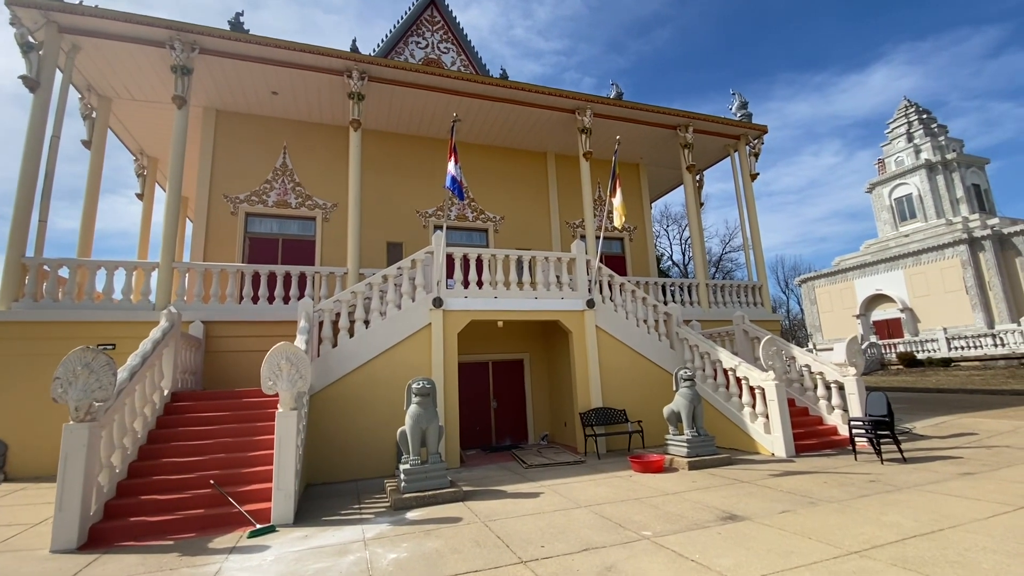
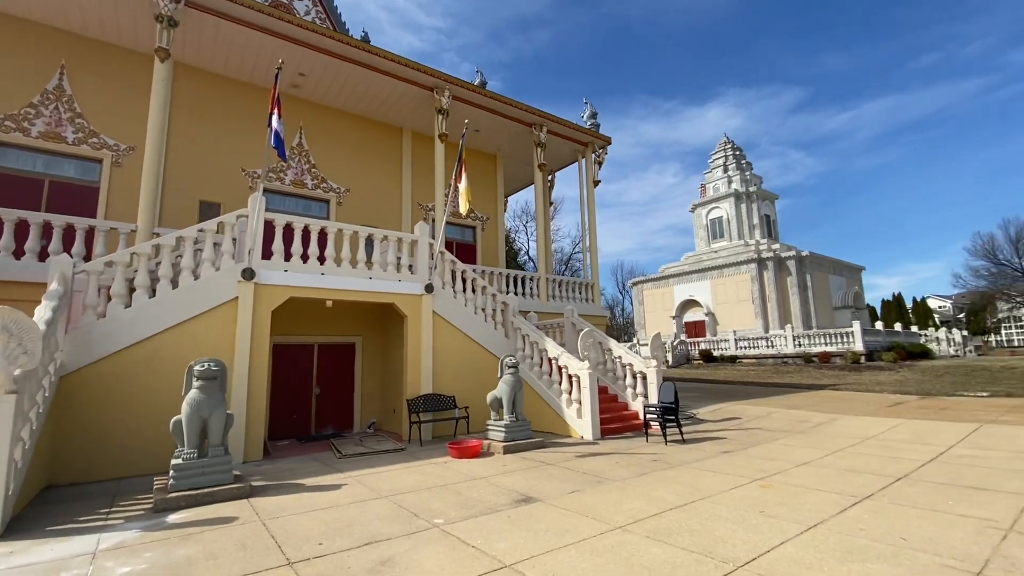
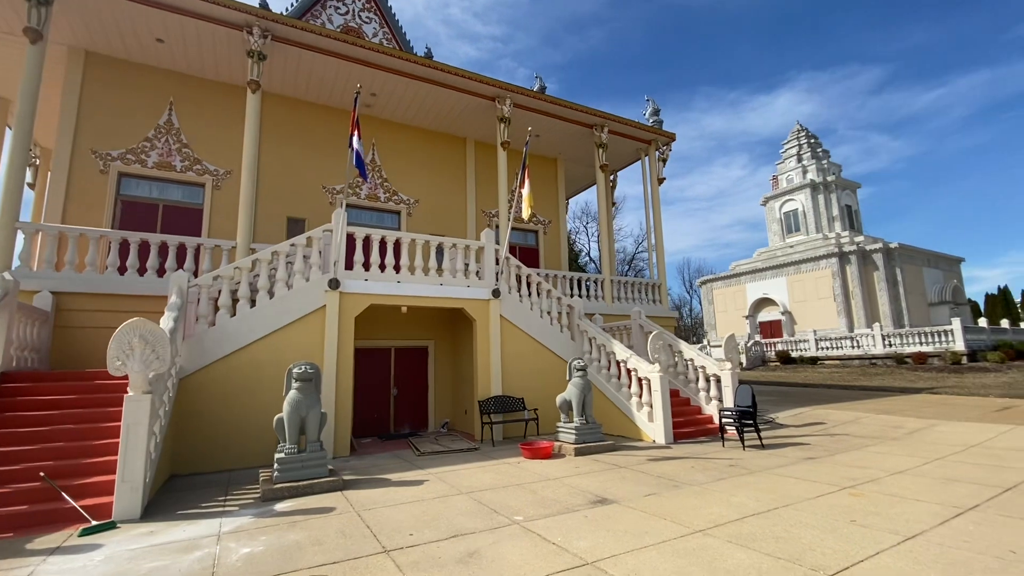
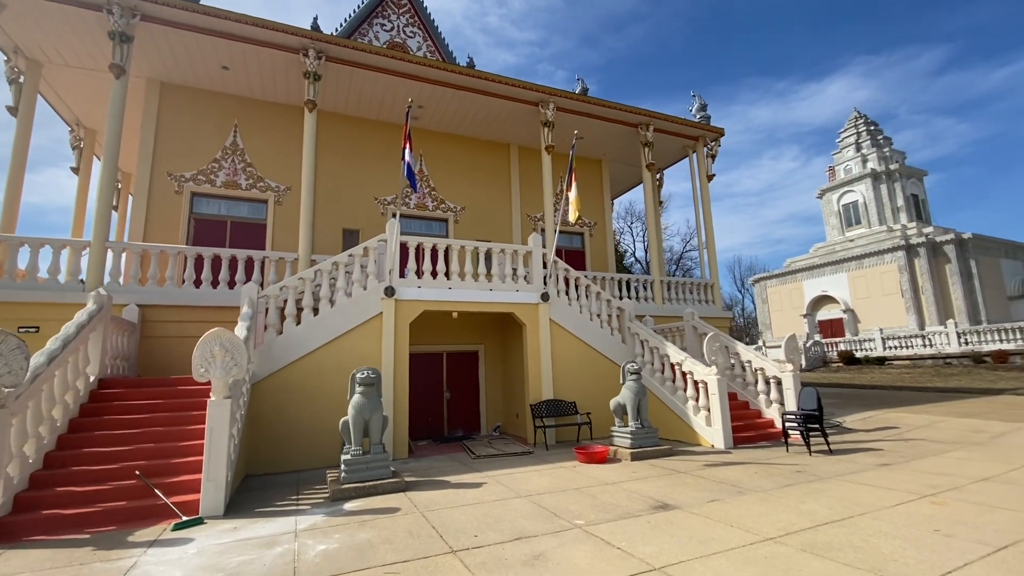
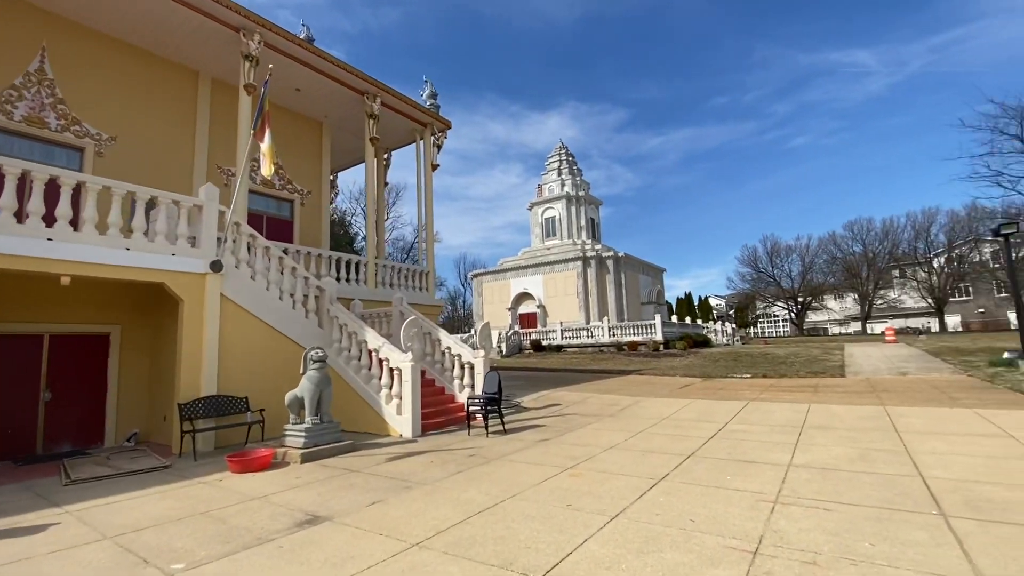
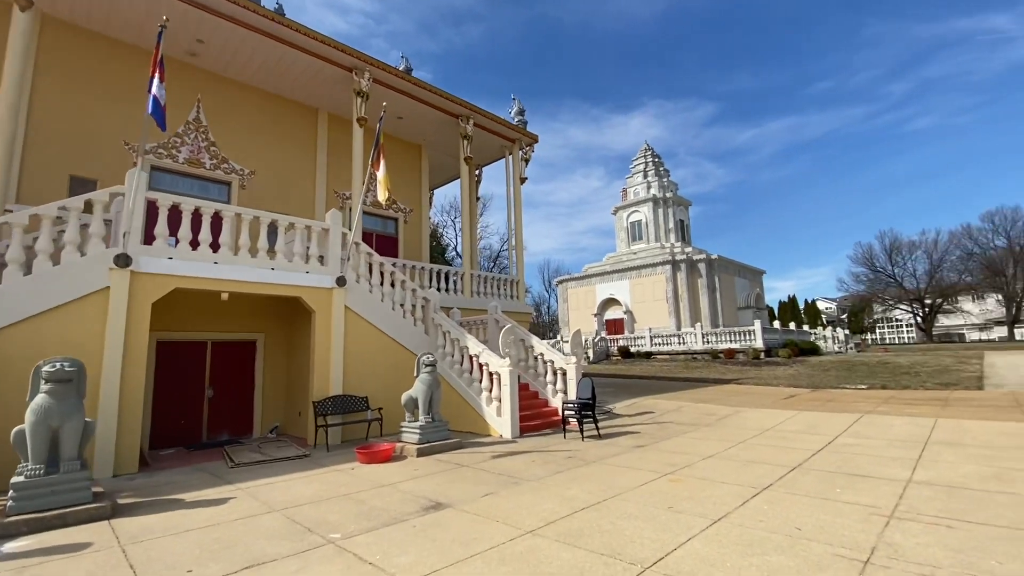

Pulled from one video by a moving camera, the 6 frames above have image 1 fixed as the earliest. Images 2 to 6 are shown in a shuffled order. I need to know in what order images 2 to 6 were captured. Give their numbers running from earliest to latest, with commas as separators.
4, 3, 2, 6, 5
